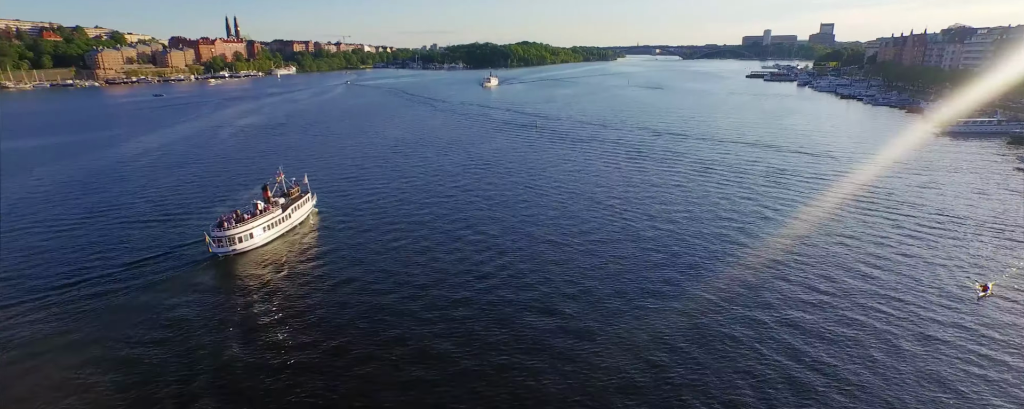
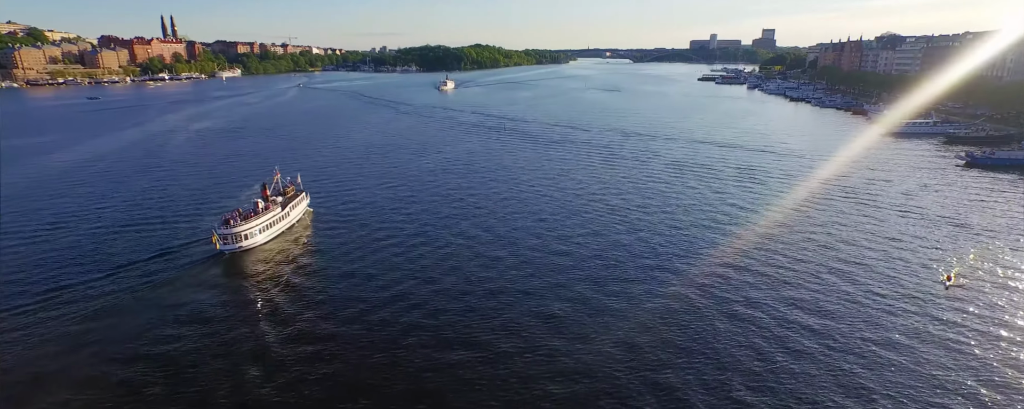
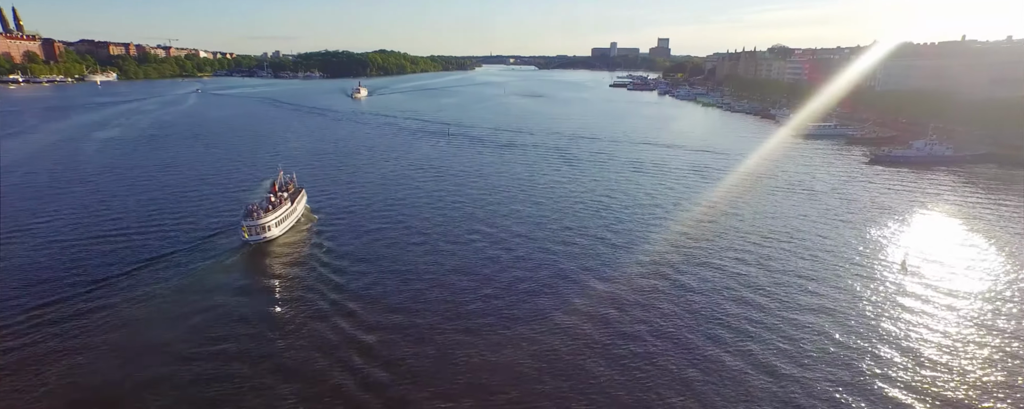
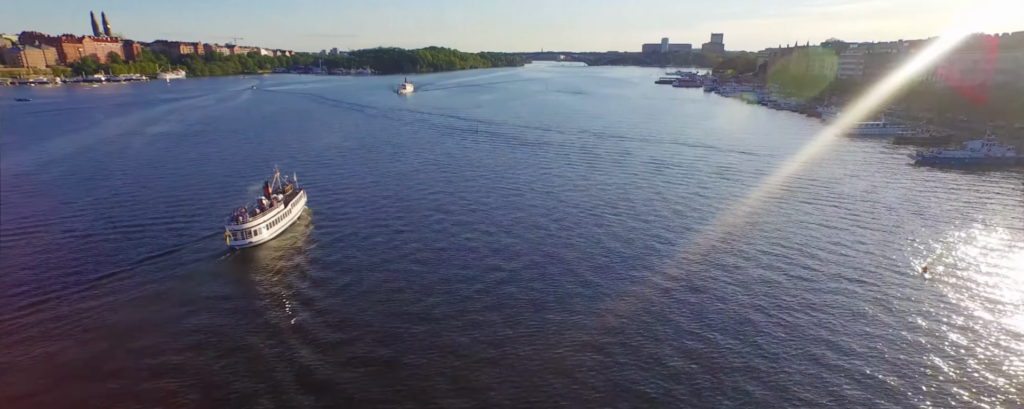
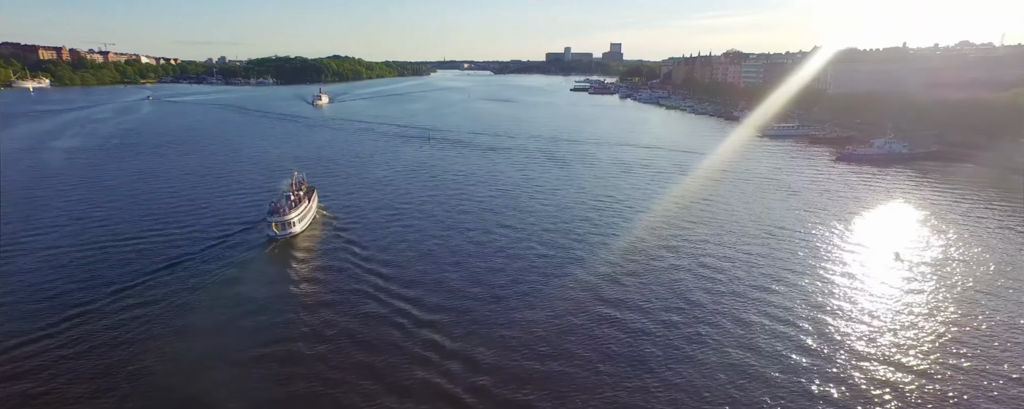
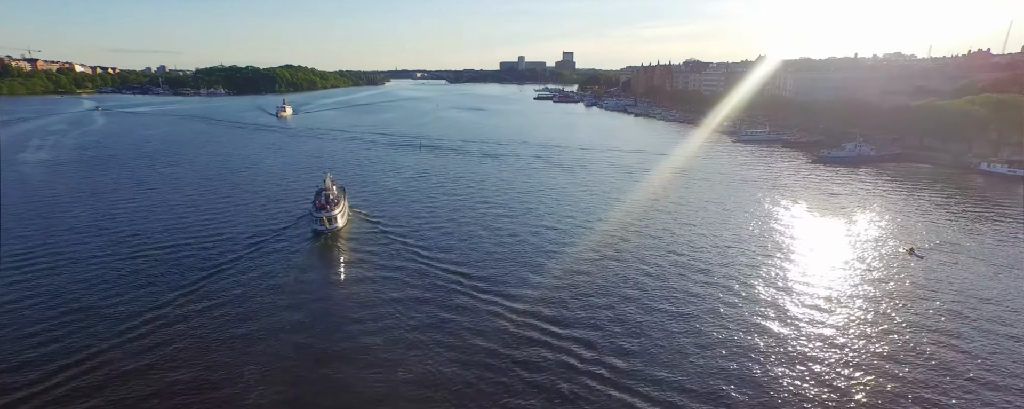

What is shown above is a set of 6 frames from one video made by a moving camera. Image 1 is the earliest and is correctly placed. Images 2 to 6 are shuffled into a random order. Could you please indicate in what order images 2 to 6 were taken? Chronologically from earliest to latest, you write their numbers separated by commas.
2, 4, 3, 5, 6
